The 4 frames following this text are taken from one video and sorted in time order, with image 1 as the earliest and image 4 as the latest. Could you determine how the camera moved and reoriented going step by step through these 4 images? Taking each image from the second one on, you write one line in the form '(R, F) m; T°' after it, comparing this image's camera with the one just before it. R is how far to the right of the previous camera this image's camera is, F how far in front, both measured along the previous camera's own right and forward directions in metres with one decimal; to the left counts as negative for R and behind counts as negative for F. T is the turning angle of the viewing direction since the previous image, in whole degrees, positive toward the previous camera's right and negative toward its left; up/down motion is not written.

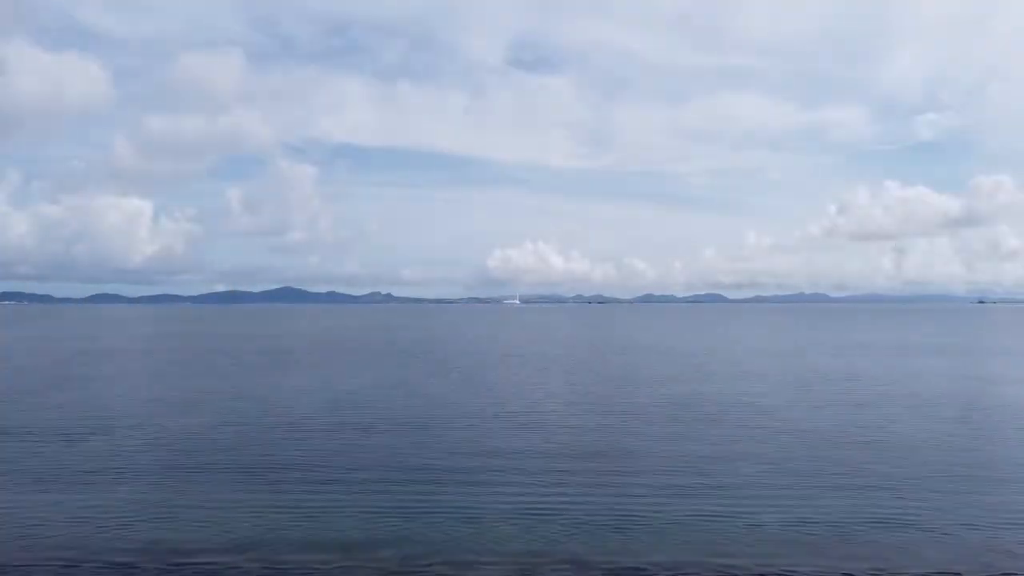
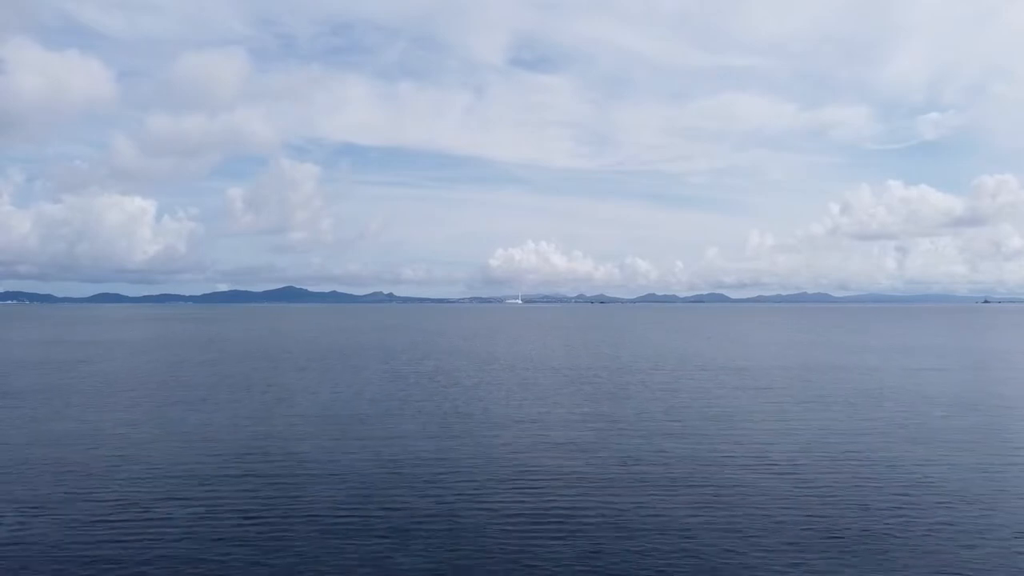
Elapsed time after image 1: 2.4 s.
(-0.9, +0.9) m; 0°
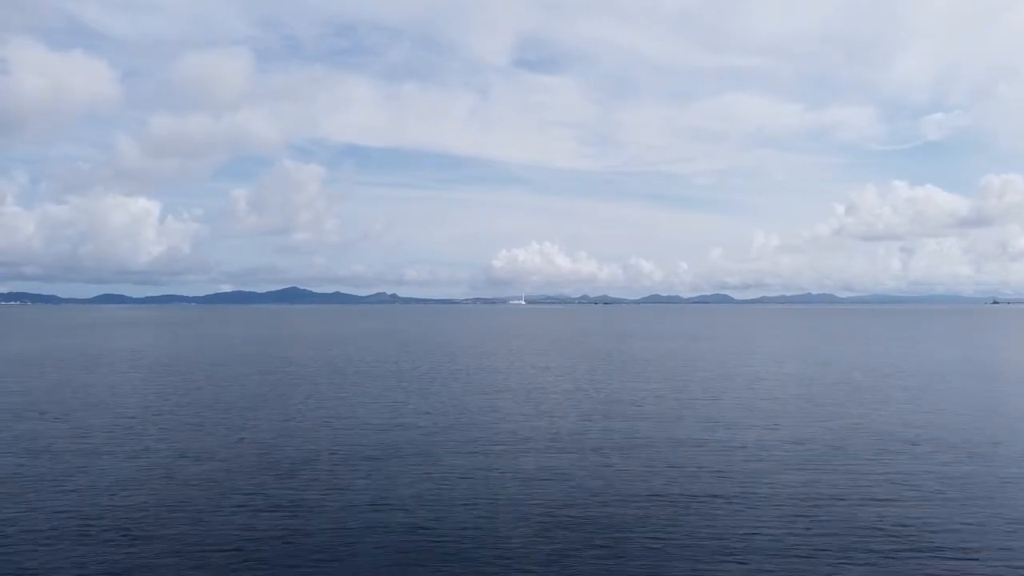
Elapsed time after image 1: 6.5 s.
(+0.7, +1.1) m; 0°
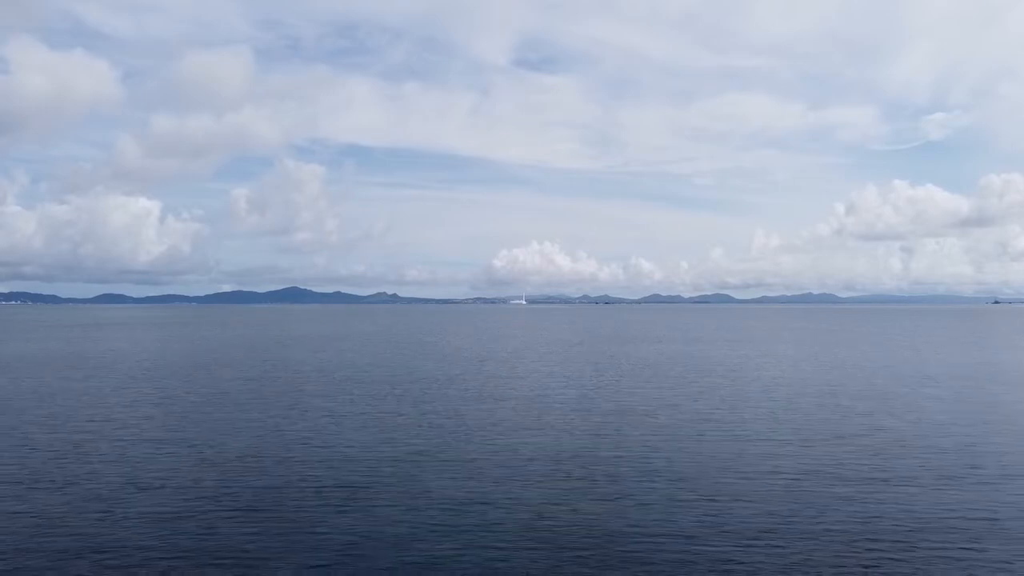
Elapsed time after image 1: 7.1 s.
(-0.5, +0.3) m; 0°
